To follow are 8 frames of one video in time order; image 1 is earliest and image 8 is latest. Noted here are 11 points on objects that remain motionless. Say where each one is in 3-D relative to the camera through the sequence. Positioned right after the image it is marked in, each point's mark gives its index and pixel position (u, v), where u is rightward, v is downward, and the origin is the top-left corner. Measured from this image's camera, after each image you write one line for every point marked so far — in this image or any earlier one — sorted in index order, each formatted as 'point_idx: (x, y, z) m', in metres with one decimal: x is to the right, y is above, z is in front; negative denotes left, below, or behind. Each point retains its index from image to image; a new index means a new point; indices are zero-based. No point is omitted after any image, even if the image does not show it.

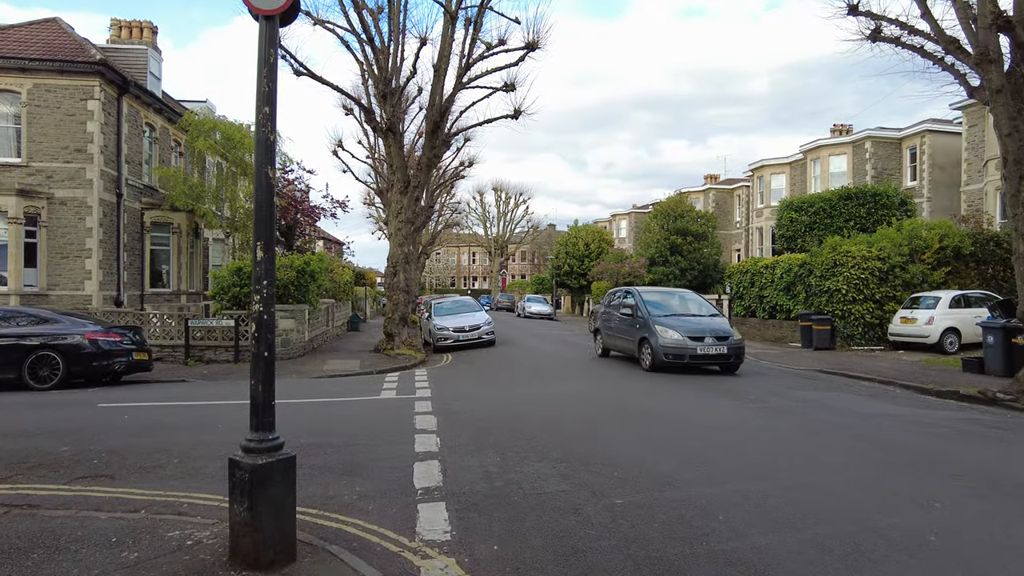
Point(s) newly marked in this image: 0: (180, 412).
0: (-4.4, -1.6, +8.7) m
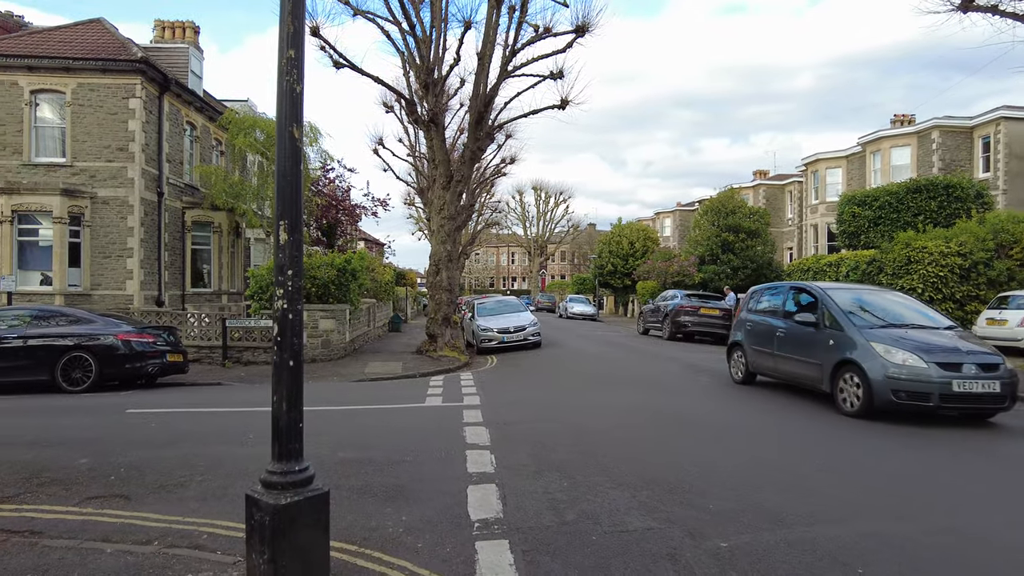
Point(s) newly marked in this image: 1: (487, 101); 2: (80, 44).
0: (-3.7, -1.6, +8.1) m
1: (-0.6, +4.4, +15.3) m
2: (-12.9, +7.3, +19.6) m
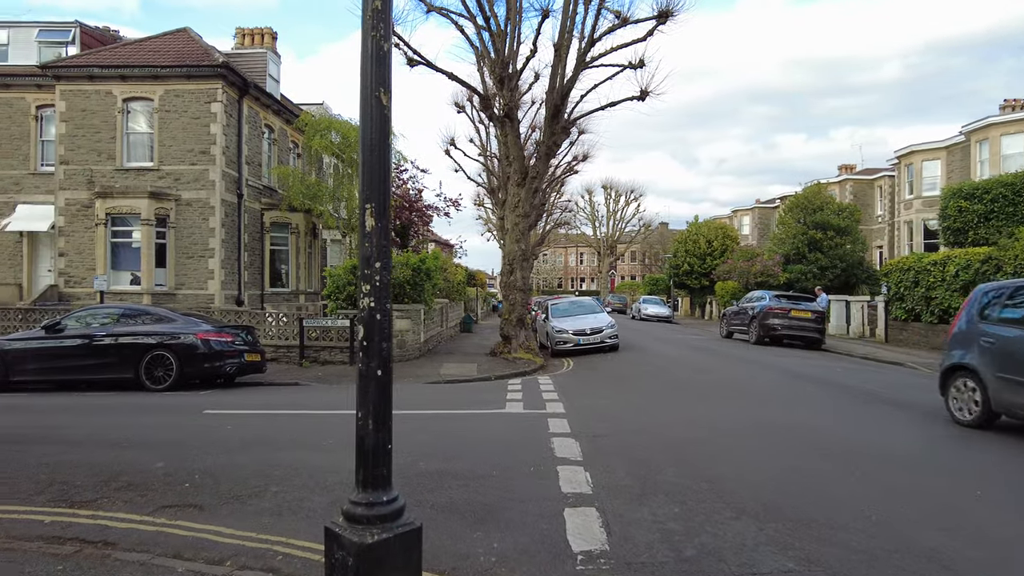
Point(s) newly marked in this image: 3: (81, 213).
0: (-2.7, -1.6, +7.8) m
1: (+1.2, +4.4, +14.7) m
2: (-10.7, +7.3, +20.2) m
3: (-12.8, +2.2, +19.5) m
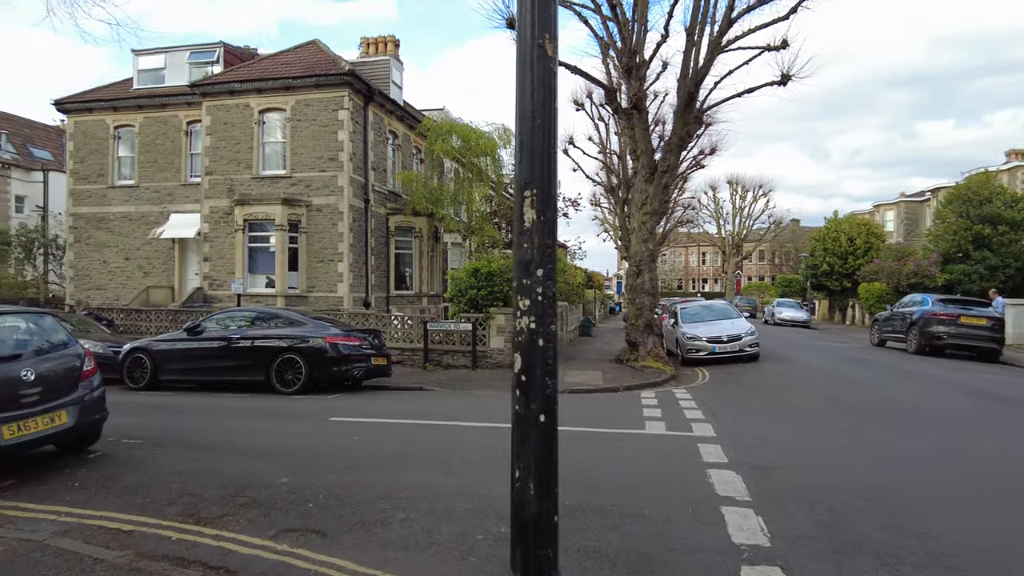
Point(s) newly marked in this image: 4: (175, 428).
0: (-1.1, -1.7, +7.5) m
1: (+3.8, +4.3, +13.6) m
2: (-6.9, +7.2, +21.1) m
3: (-9.1, +2.1, +20.7) m
4: (-4.2, -1.7, +8.1) m
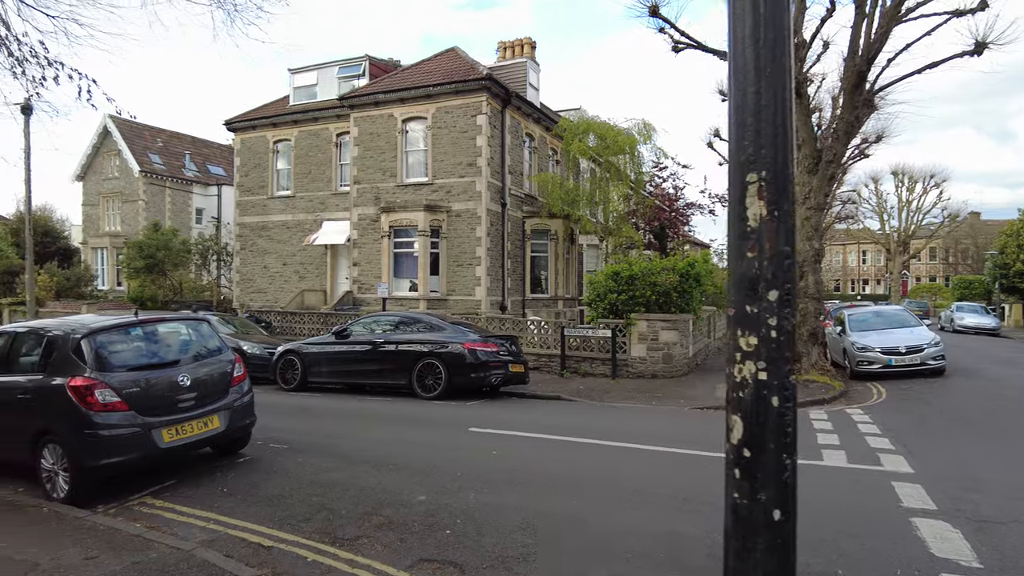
0: (+0.4, -1.7, +7.0) m
1: (+6.5, +4.2, +12.0) m
2: (-2.4, +7.1, +21.5) m
3: (-4.7, +2.0, +21.5) m
4: (-2.4, -1.8, +8.2) m
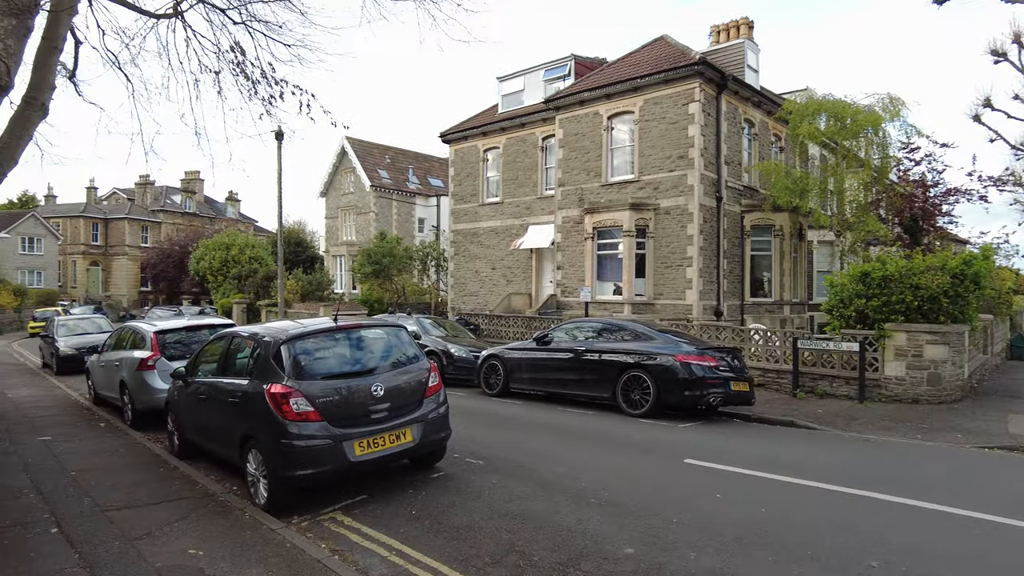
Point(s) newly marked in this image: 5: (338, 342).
0: (+2.4, -1.8, +5.5) m
1: (+9.7, +4.2, +8.5) m
2: (+4.1, +7.0, +20.2) m
3: (+2.0, +1.9, +20.9) m
4: (+0.1, -1.9, +7.6) m
5: (-1.6, -0.5, +6.3) m
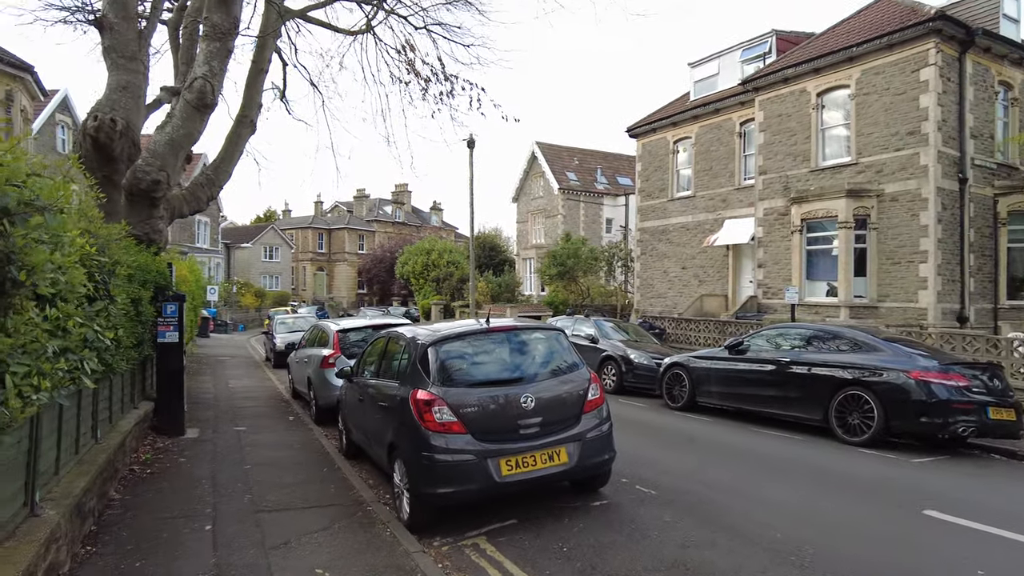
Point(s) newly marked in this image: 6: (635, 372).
0: (+3.5, -1.7, +3.7) m
1: (+11.3, +4.2, +4.5) m
2: (+9.3, +7.0, +17.4) m
3: (+7.5, +1.9, +18.7) m
4: (+1.8, -1.9, +6.4) m
5: (-0.2, -0.5, +5.7) m
6: (+2.2, -1.5, +12.0) m
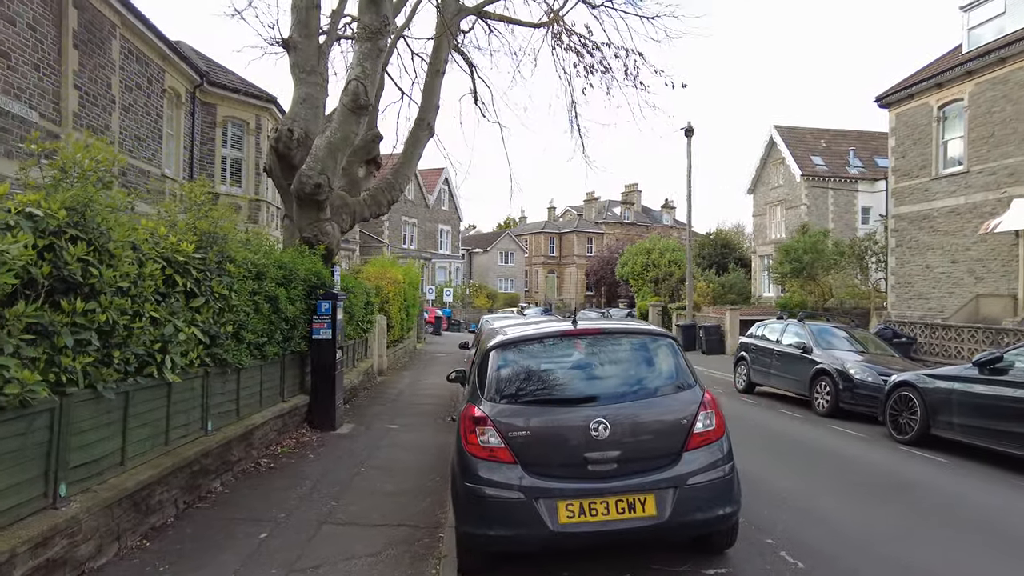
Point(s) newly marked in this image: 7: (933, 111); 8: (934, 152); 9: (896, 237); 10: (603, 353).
0: (+3.1, -1.7, +1.4) m
1: (+10.7, +4.3, -0.7) m
2: (+13.5, +7.0, +12.1) m
3: (+12.3, +1.9, +13.9) m
4: (+2.5, -1.8, +4.5) m
5: (+0.4, -0.5, +4.6) m
6: (+5.0, -1.5, +9.6) m
7: (+12.1, +5.1, +18.9) m
8: (+12.1, +3.9, +18.8) m
9: (+11.8, +1.5, +20.2) m
10: (+0.3, -0.5, +4.6) m
